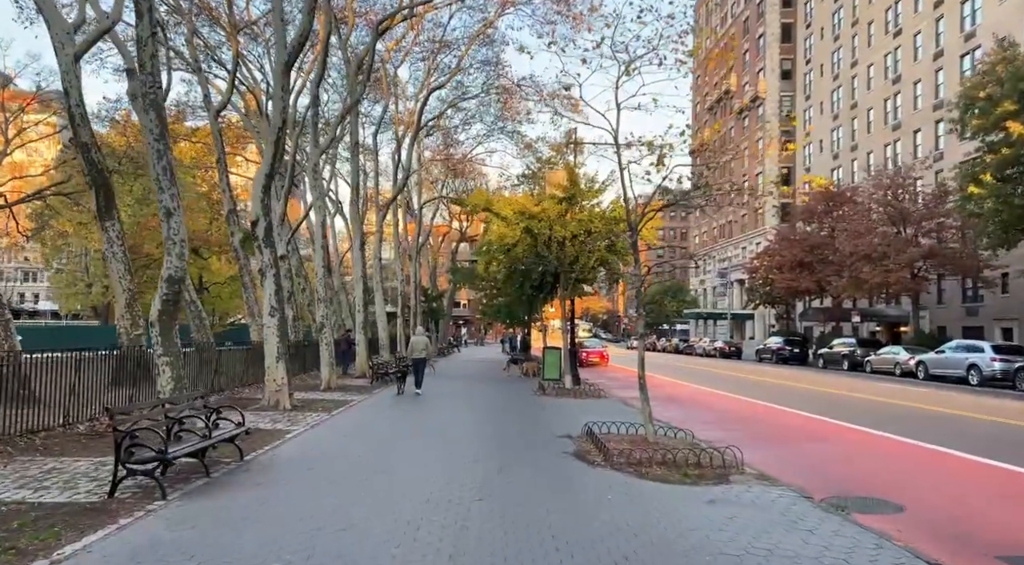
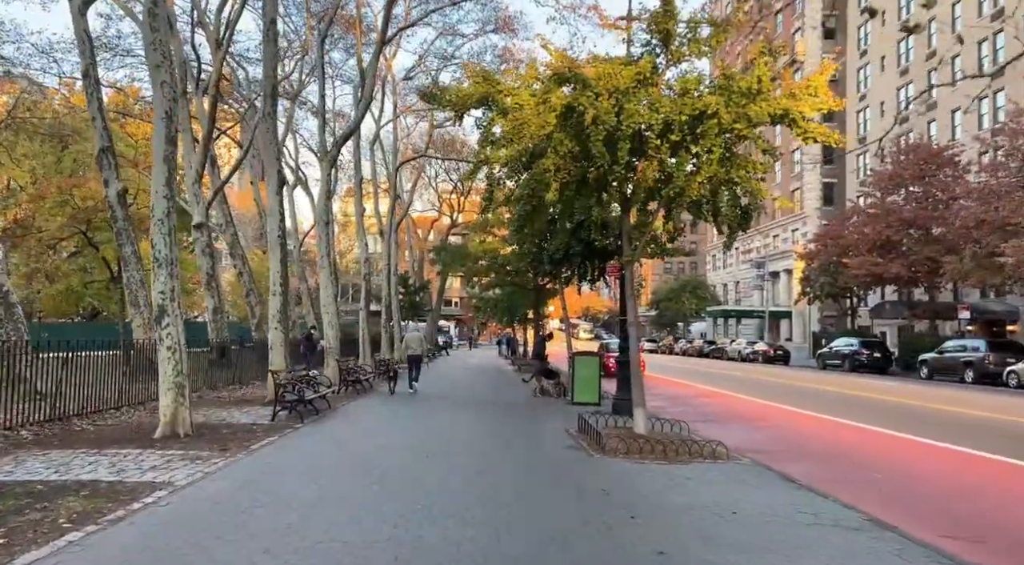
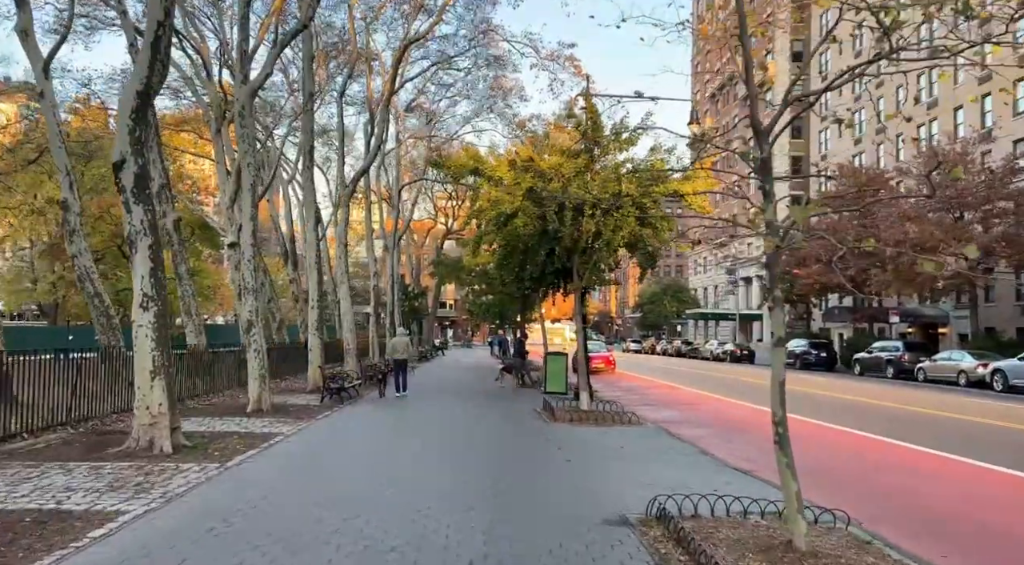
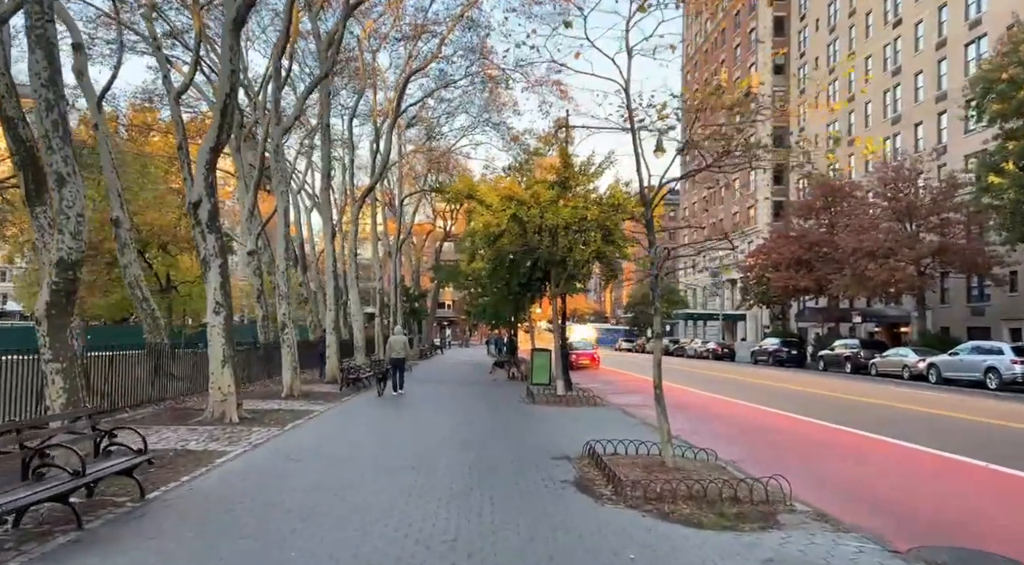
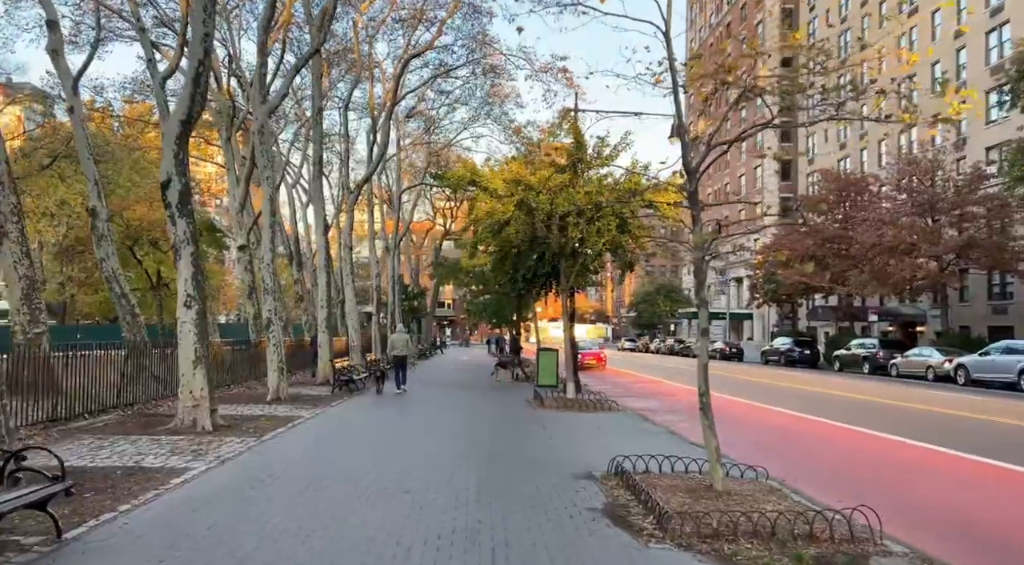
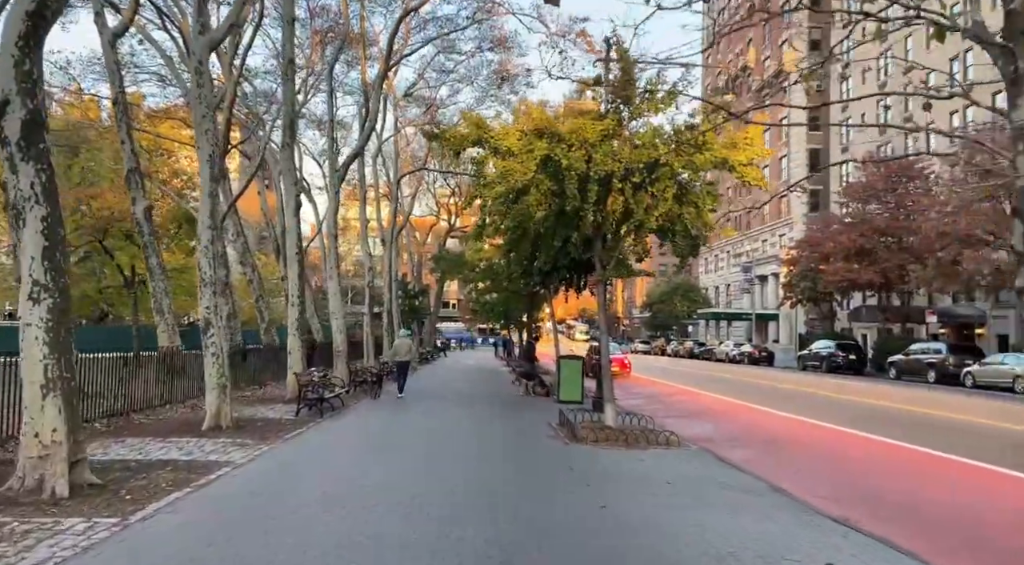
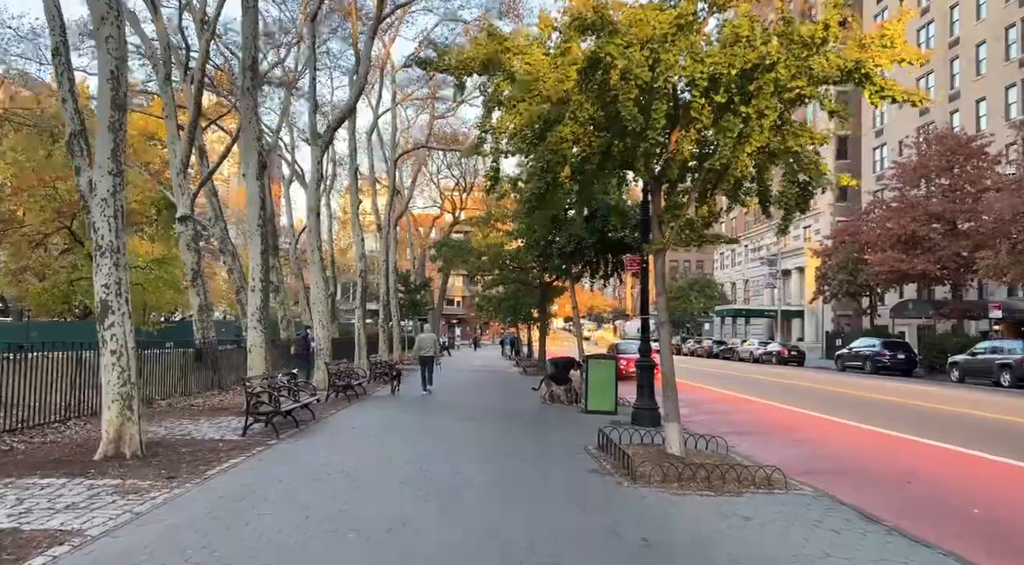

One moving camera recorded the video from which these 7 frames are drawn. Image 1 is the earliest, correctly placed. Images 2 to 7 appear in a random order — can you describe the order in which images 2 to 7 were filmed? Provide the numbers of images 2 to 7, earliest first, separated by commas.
4, 5, 3, 6, 2, 7
